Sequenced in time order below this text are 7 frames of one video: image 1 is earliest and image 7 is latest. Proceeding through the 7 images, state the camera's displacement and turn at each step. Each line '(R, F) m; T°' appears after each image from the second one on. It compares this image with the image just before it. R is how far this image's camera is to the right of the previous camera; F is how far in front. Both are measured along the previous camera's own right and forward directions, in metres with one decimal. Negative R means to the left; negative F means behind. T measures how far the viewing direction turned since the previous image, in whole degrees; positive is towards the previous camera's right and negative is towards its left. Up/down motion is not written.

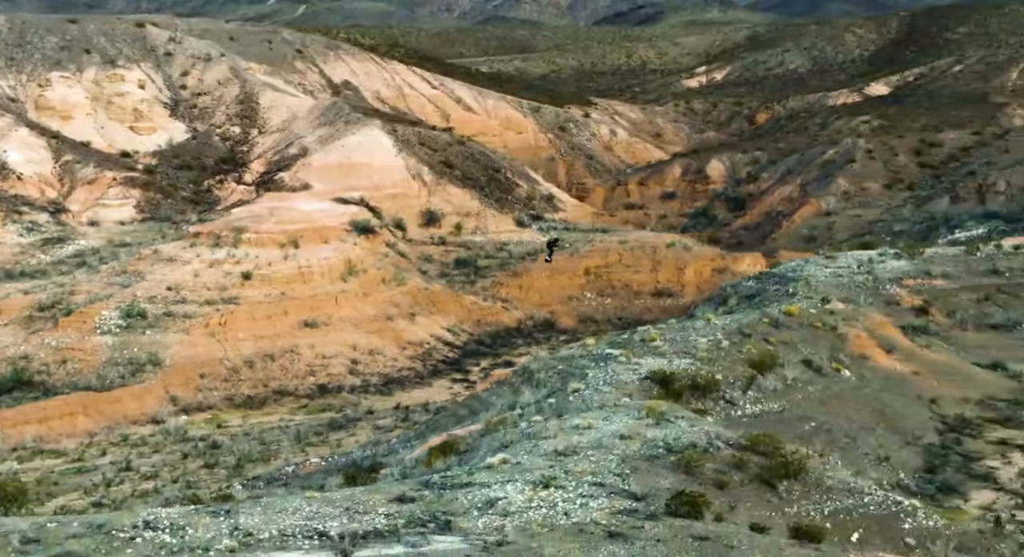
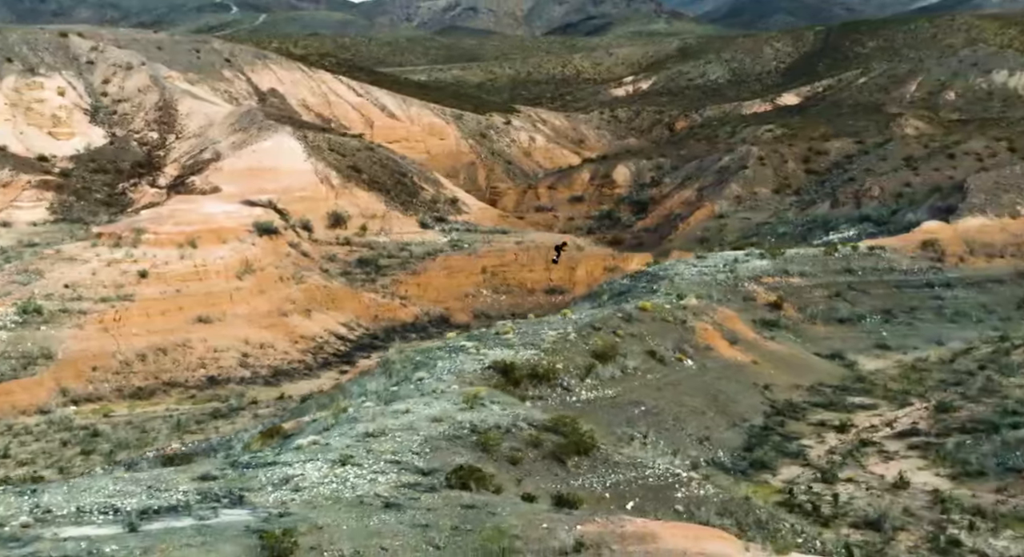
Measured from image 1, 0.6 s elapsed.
(+2.7, -1.7) m; +1°
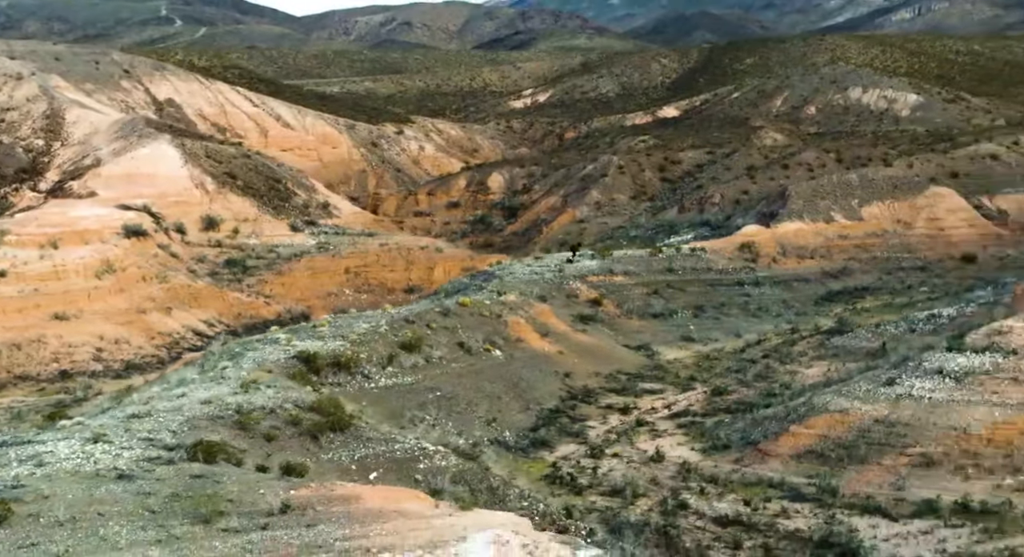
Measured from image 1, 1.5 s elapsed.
(+3.5, -2.0) m; +2°
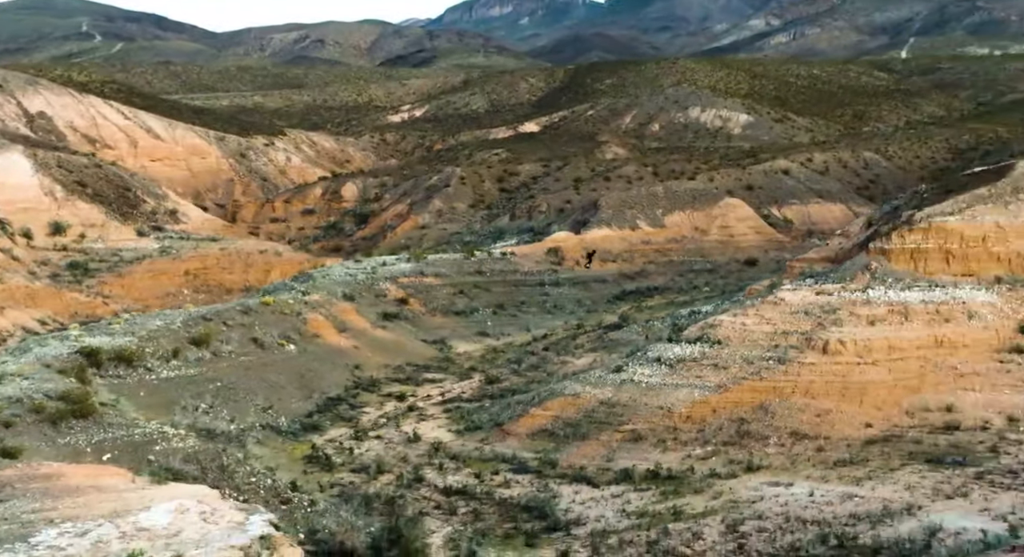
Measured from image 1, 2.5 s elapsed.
(+3.8, -2.2) m; +3°
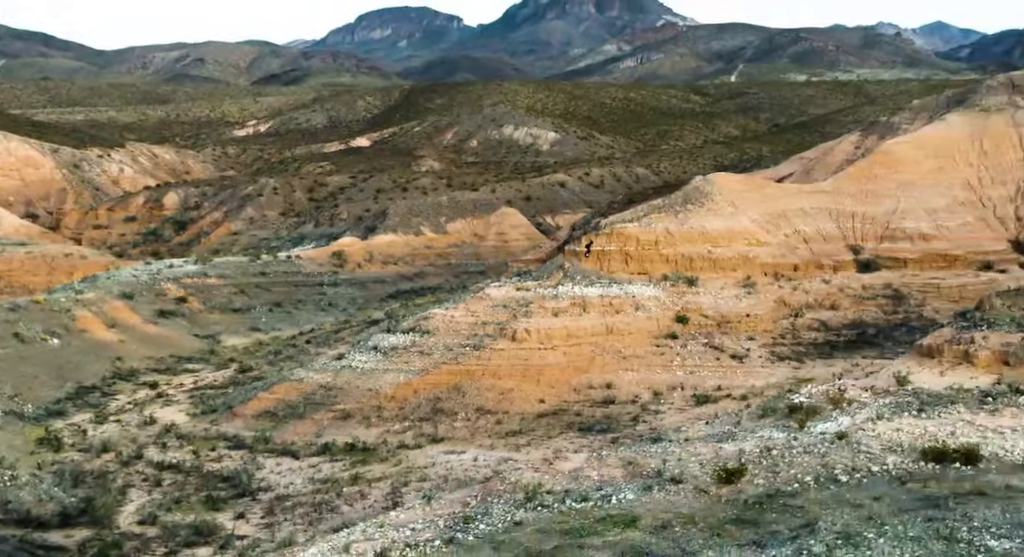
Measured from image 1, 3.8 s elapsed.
(+4.2, -2.5) m; +4°
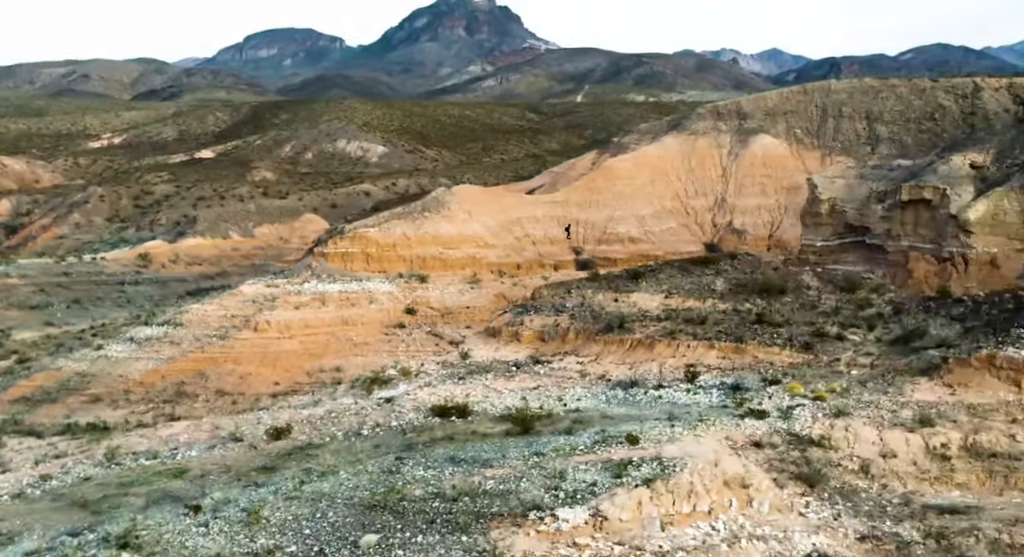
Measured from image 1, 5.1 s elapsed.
(+4.0, -2.9) m; +4°
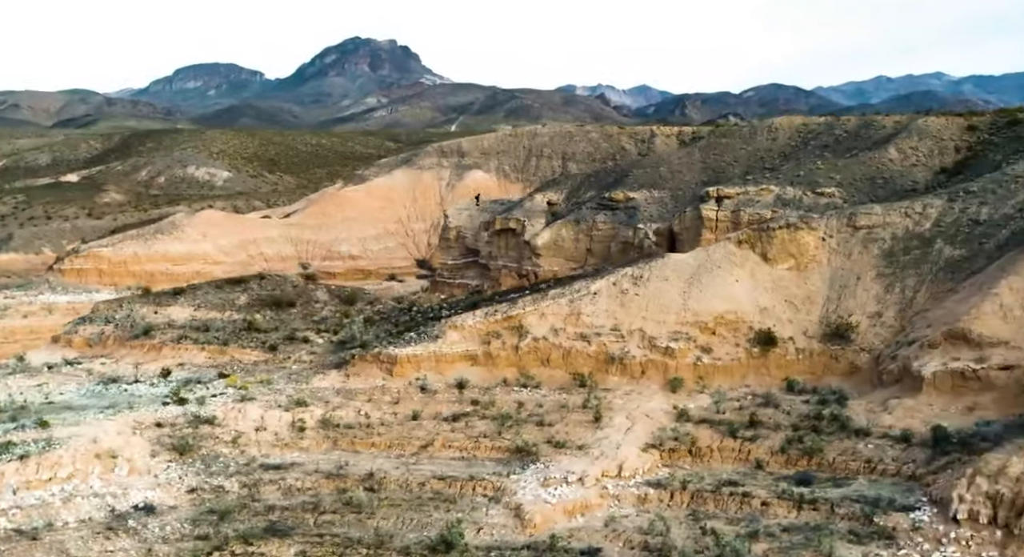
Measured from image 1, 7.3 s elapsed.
(+6.5, -2.9) m; +2°
